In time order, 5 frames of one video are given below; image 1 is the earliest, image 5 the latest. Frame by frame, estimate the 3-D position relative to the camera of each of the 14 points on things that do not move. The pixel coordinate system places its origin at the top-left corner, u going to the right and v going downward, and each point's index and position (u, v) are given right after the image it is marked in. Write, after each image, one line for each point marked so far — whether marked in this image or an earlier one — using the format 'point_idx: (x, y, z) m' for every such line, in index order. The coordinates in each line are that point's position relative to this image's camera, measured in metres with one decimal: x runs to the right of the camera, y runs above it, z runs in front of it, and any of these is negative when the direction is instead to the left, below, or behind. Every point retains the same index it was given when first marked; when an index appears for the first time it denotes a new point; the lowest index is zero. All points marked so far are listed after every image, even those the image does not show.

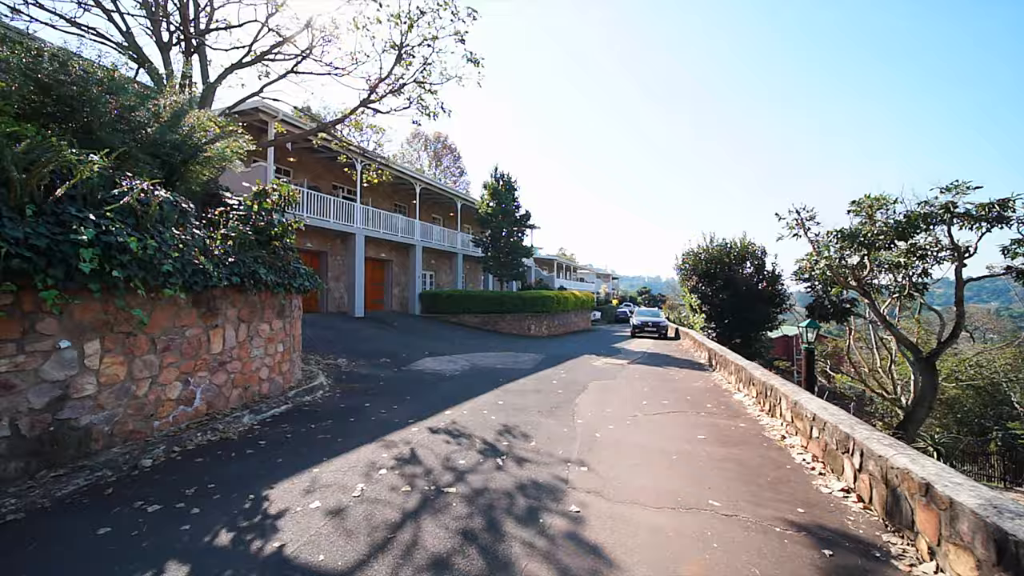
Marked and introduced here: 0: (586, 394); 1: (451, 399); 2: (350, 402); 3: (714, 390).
0: (+1.6, -2.2, +7.7) m
1: (-1.2, -2.2, +7.1) m
2: (-3.1, -2.1, +6.9) m
3: (+4.5, -2.3, +8.1) m
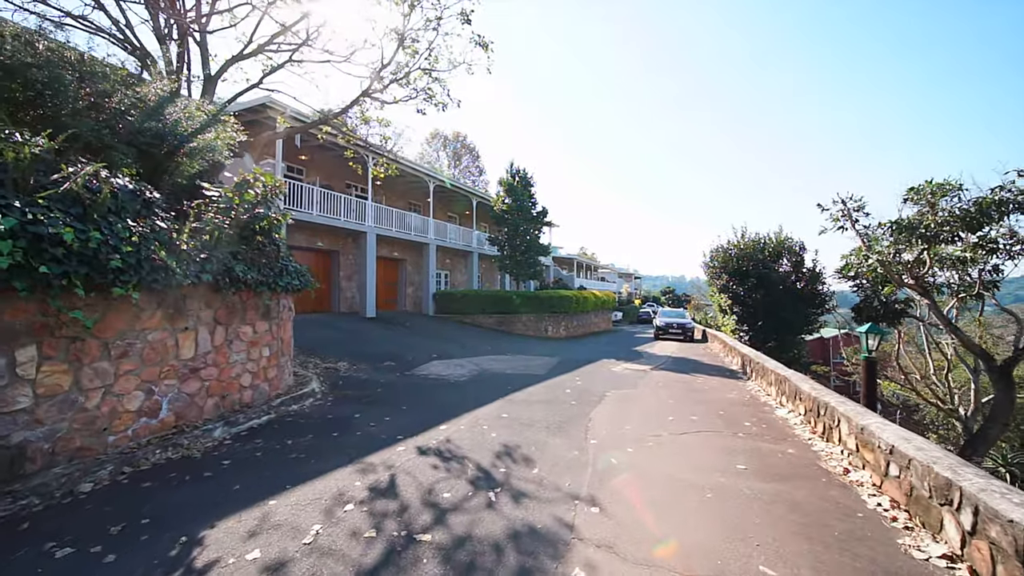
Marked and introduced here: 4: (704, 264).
0: (+1.7, -2.2, +6.8) m
1: (-1.1, -2.1, +6.4) m
2: (-3.0, -2.1, +6.3) m
3: (+4.6, -2.2, +7.0) m
4: (+9.4, +1.1, +17.9) m
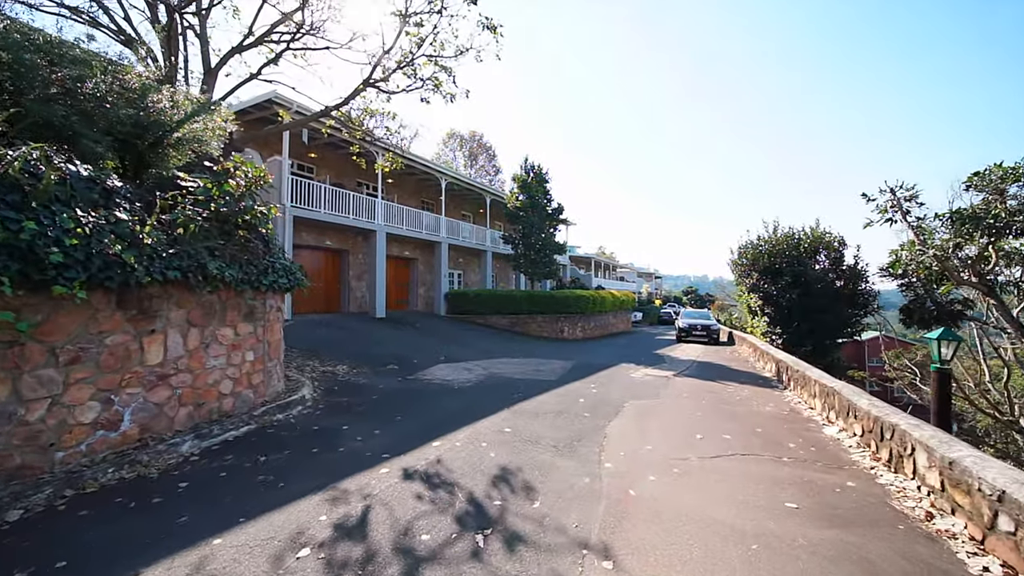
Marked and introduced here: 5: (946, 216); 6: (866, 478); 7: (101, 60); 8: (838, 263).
0: (+1.8, -2.2, +6.0) m
1: (-1.0, -2.1, +5.8) m
2: (-2.9, -2.1, +5.8) m
3: (+4.7, -2.2, +6.1) m
4: (+10.0, +1.2, +16.8) m
5: (+11.8, +2.0, +10.0) m
6: (+4.0, -2.1, +4.1) m
7: (-6.5, +3.6, +5.8) m
8: (+13.4, +1.0, +15.0) m
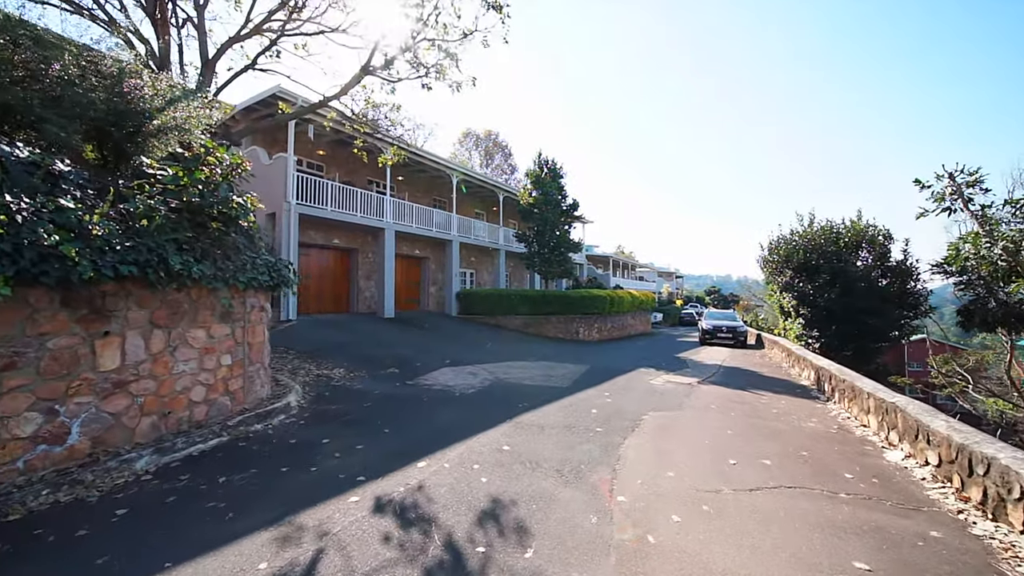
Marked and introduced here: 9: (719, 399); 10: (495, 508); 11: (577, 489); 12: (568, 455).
0: (+1.8, -2.1, +5.2) m
1: (-1.0, -2.1, +5.1) m
2: (-2.9, -2.1, +5.2) m
3: (+4.7, -2.2, +5.2) m
4: (+10.6, +1.2, +15.6) m
5: (+12.0, +2.0, +8.7) m
6: (+3.9, -2.1, +3.2) m
7: (-6.5, +3.6, +5.4) m
8: (+13.8, +1.1, +13.7) m
9: (+4.3, -2.3, +7.5) m
10: (-0.2, -2.1, +3.4) m
11: (+0.7, -2.1, +3.8) m
12: (+0.7, -2.1, +4.6) m
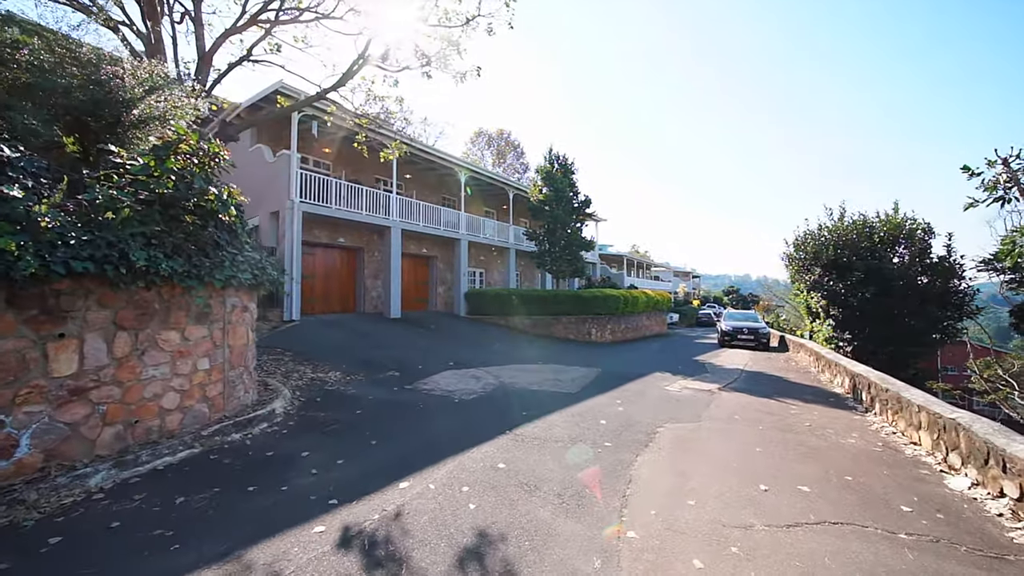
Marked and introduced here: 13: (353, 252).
0: (+1.8, -2.1, +4.6) m
1: (-1.0, -2.1, +4.6) m
2: (-2.9, -2.1, +4.8) m
3: (+4.7, -2.1, +4.5) m
4: (+10.9, +1.2, +14.6) m
5: (+12.1, +2.0, +7.7) m
6: (+3.8, -2.0, +2.5) m
7: (-6.5, +3.6, +5.1) m
8: (+14.1, +1.1, +12.6) m
9: (+4.3, -2.2, +6.8) m
10: (-0.3, -2.0, +2.9) m
11: (+0.6, -2.0, +3.2) m
12: (+0.6, -2.1, +4.0) m
13: (-7.1, +1.6, +16.5) m
